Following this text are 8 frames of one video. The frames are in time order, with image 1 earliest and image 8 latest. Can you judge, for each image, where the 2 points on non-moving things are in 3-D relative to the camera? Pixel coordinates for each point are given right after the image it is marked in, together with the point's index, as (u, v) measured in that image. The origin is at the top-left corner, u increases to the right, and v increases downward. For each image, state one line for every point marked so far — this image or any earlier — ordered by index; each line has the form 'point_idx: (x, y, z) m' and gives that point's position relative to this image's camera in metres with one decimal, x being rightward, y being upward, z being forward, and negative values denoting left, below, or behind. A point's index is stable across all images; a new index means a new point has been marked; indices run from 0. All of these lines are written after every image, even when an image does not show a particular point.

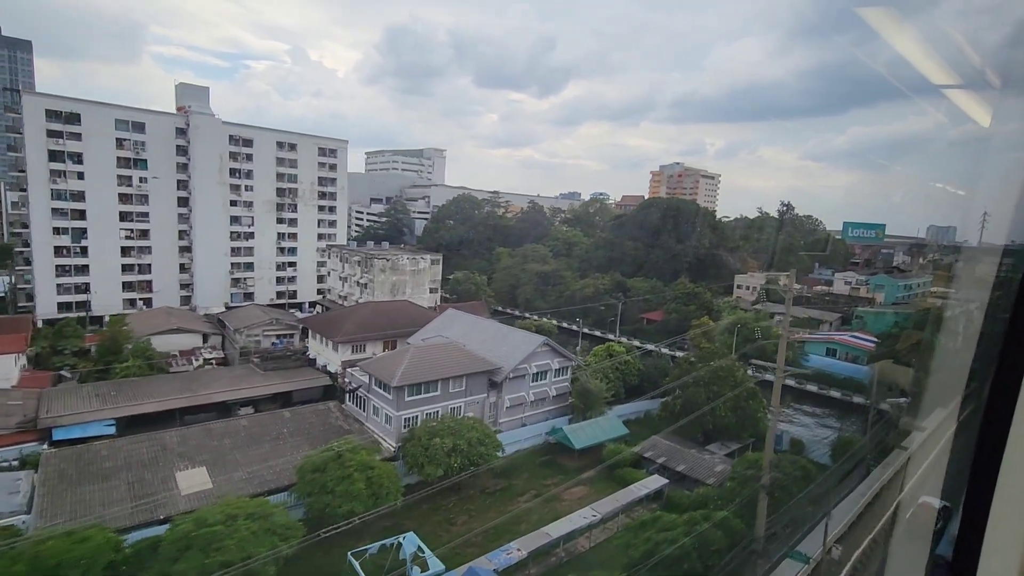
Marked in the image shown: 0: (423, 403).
0: (-0.8, -1.0, +4.5) m
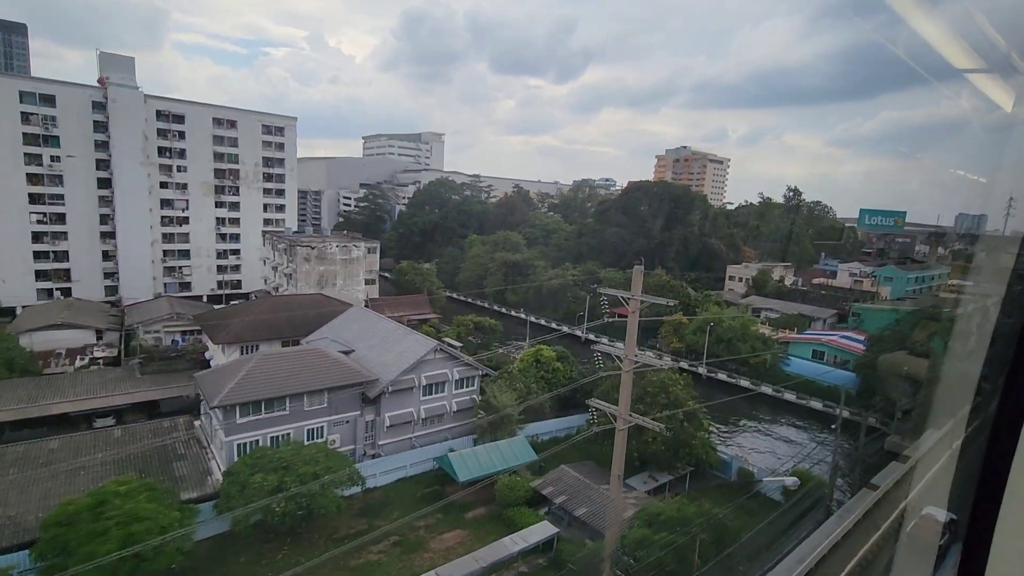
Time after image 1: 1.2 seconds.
0: (-1.8, -1.0, +3.7) m
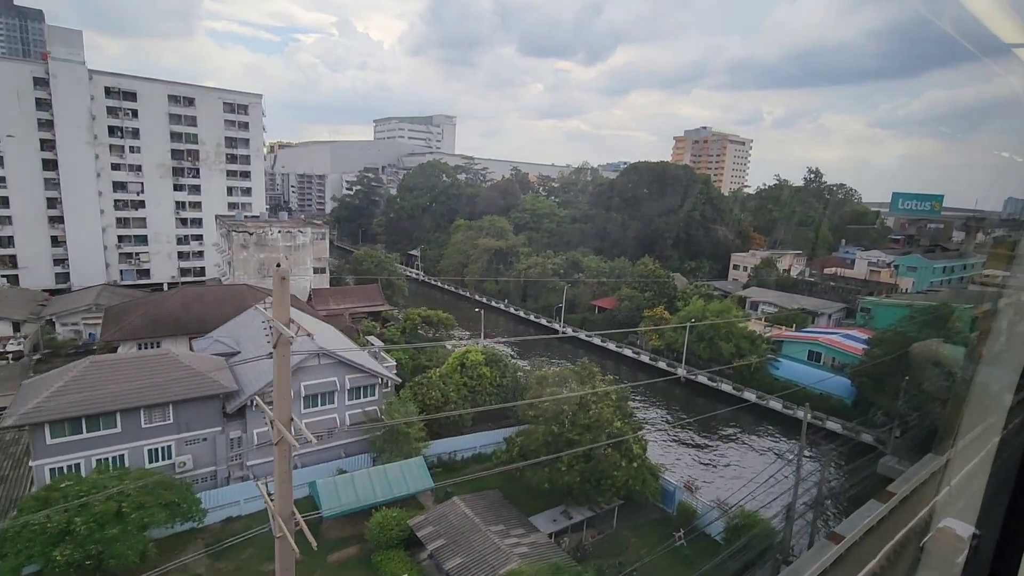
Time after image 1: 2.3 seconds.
0: (-2.6, -0.9, +3.1) m
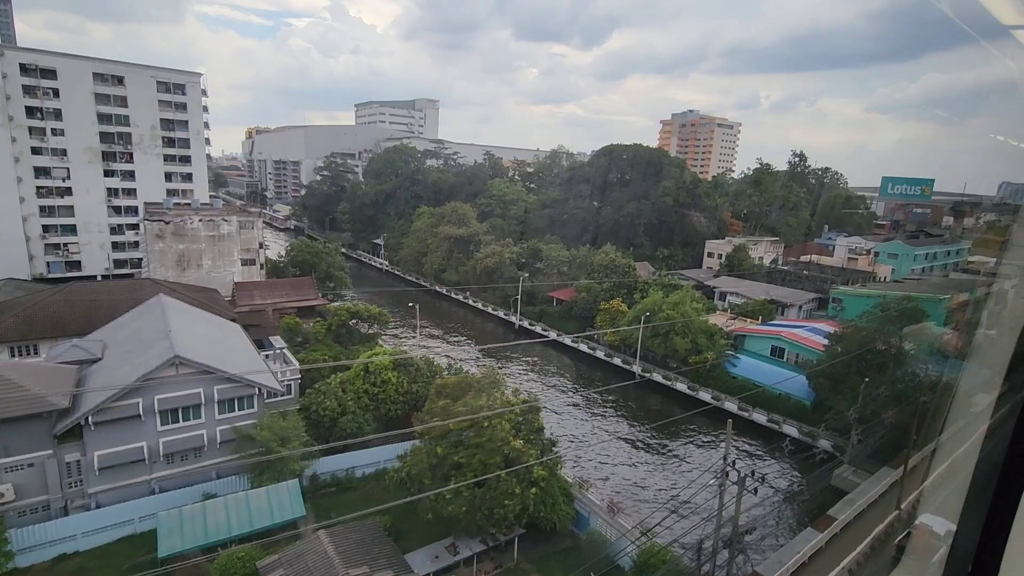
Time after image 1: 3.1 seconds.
0: (-3.3, -1.0, +2.6) m
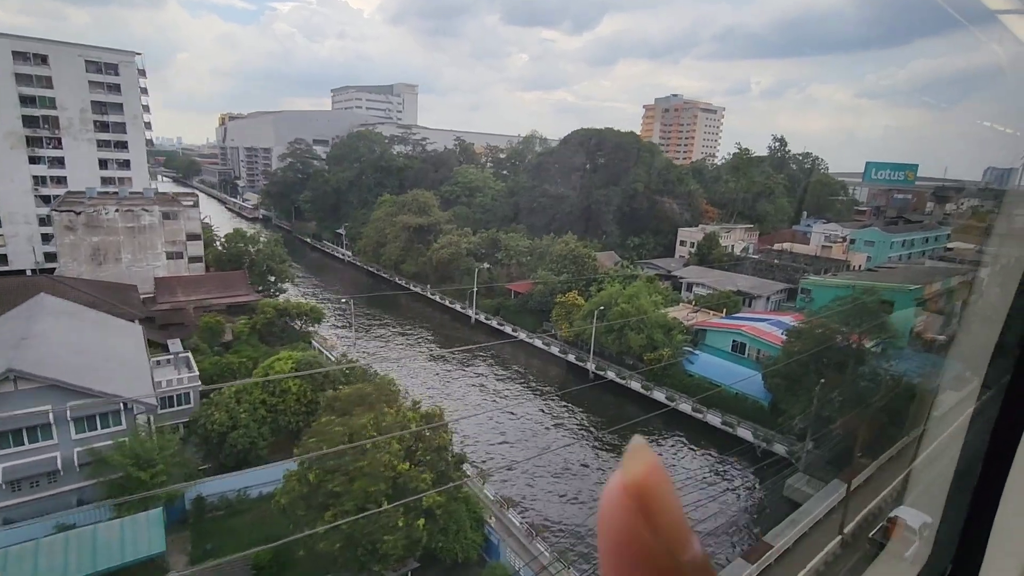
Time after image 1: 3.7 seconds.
0: (-3.9, -1.0, +2.1) m
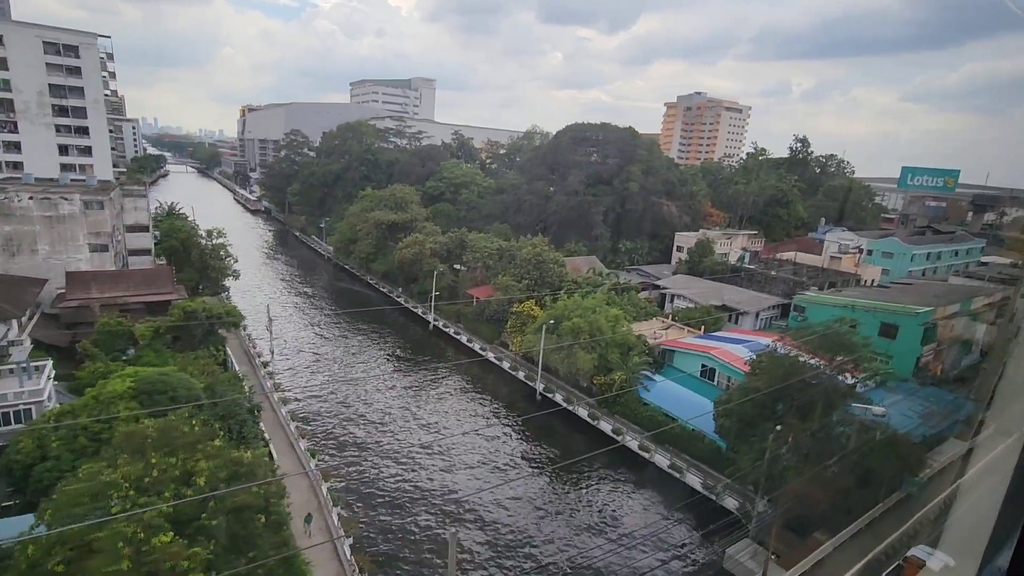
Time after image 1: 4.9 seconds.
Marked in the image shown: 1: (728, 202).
0: (-4.7, -1.0, +1.6) m
1: (+6.1, +2.5, +15.0) m
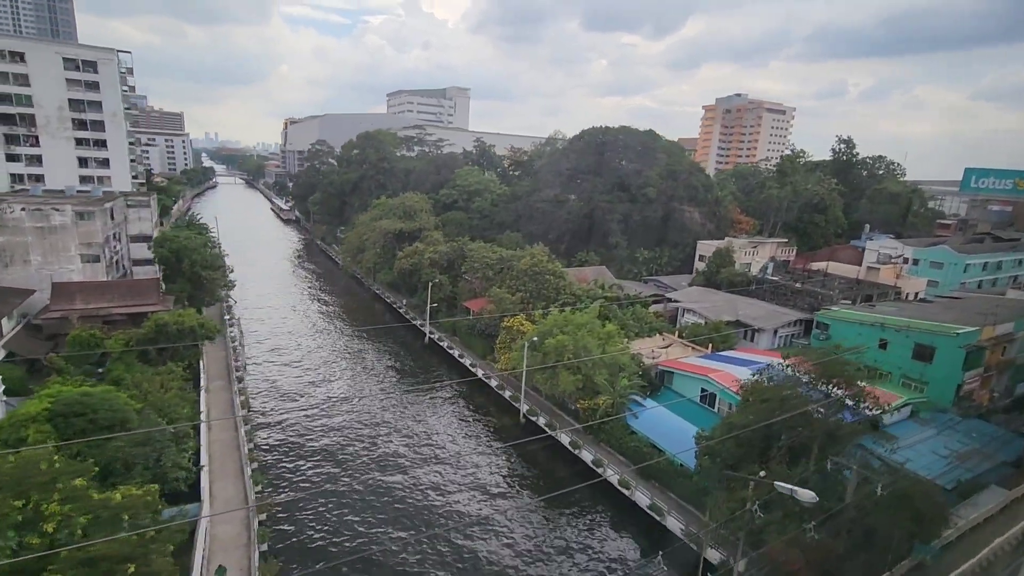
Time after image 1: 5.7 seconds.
0: (-5.2, -1.0, +1.7) m
1: (+6.7, +2.2, +14.1) m
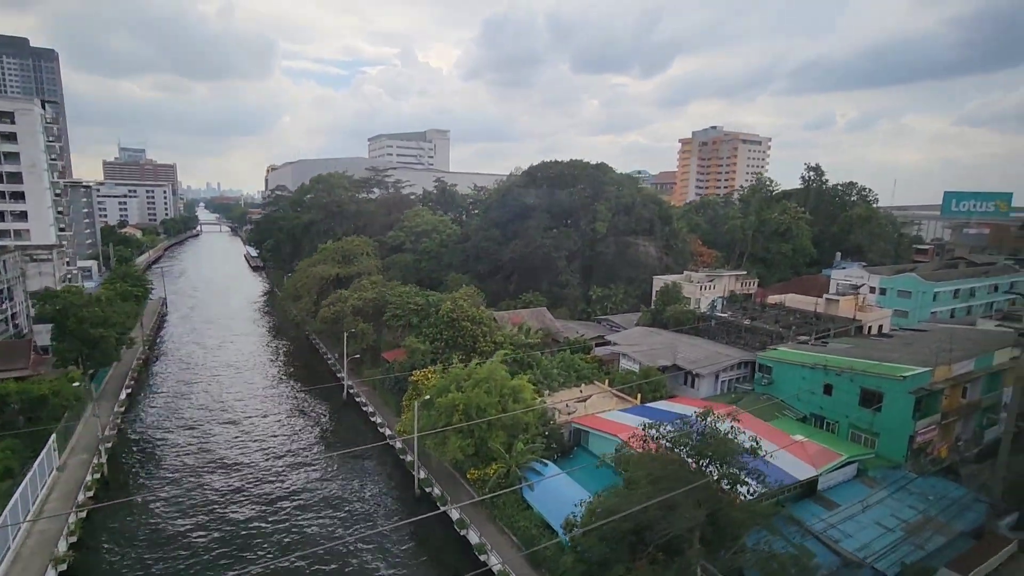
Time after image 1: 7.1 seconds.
0: (-6.1, -1.4, +1.0) m
1: (+5.8, +1.3, +13.7) m
